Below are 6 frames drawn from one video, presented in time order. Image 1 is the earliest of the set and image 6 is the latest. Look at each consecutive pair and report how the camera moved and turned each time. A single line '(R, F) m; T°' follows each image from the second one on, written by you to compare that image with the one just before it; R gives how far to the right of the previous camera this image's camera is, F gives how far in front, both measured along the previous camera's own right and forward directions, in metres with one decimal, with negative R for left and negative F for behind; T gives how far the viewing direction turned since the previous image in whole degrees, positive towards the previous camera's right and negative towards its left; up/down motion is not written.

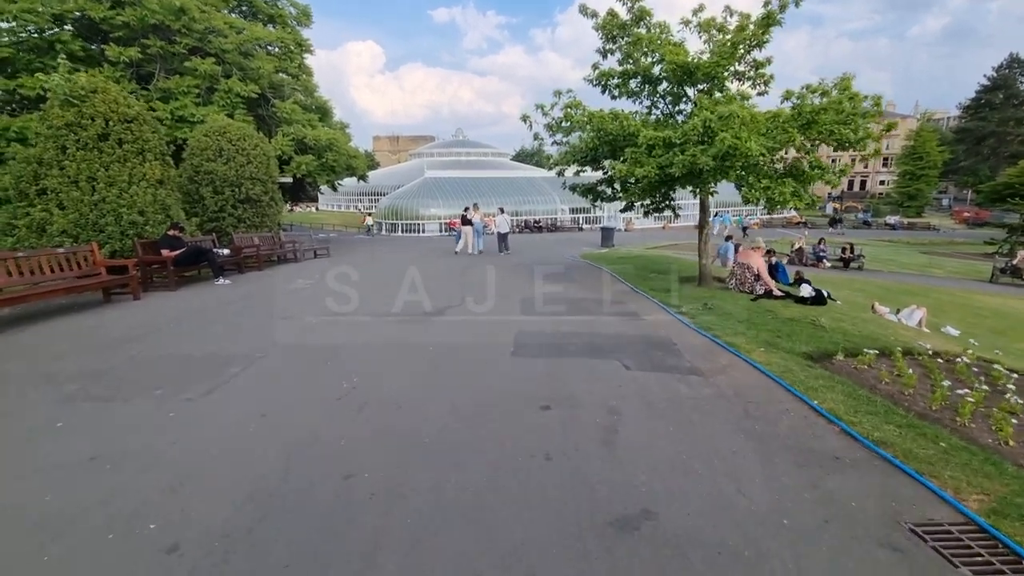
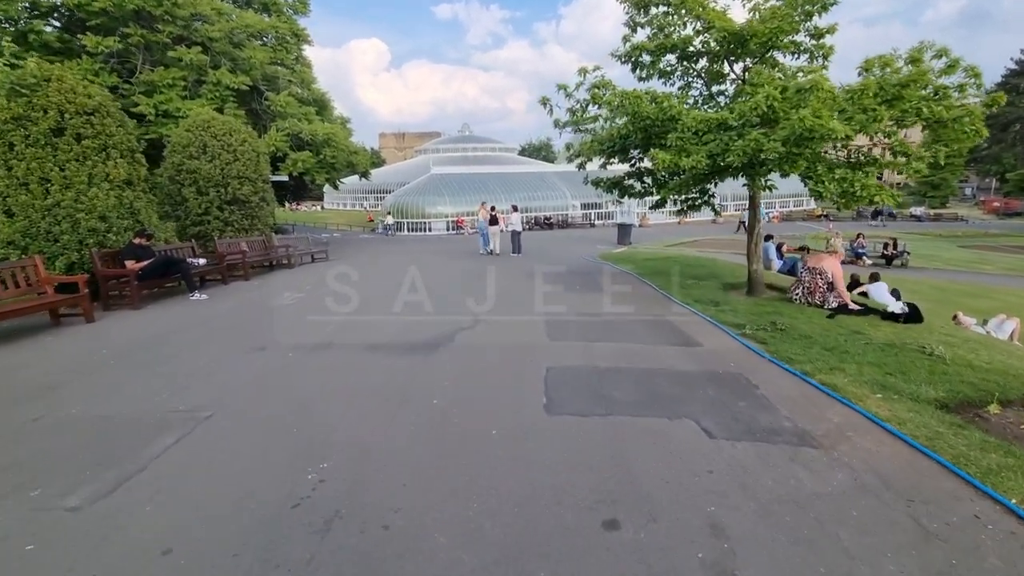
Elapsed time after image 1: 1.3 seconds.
(-0.2, +1.7) m; -1°
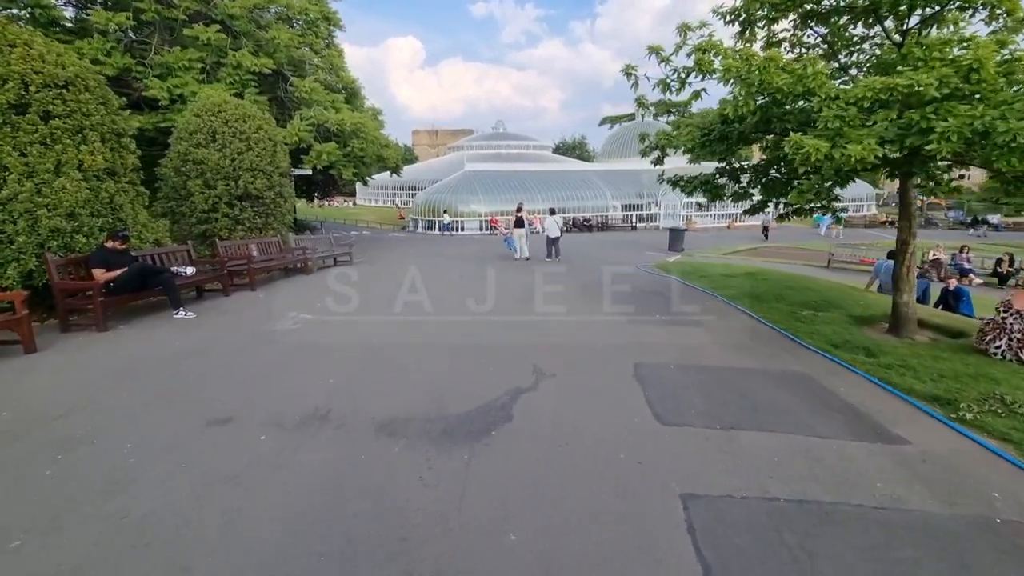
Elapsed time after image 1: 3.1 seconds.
(-0.6, +2.4) m; -3°
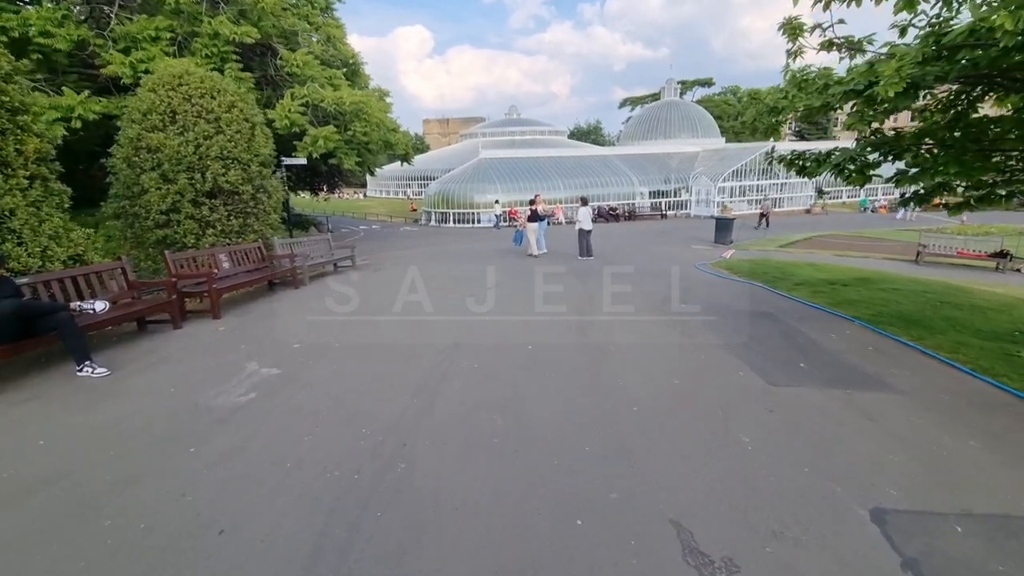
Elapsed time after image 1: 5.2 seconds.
(-0.6, +3.0) m; -2°
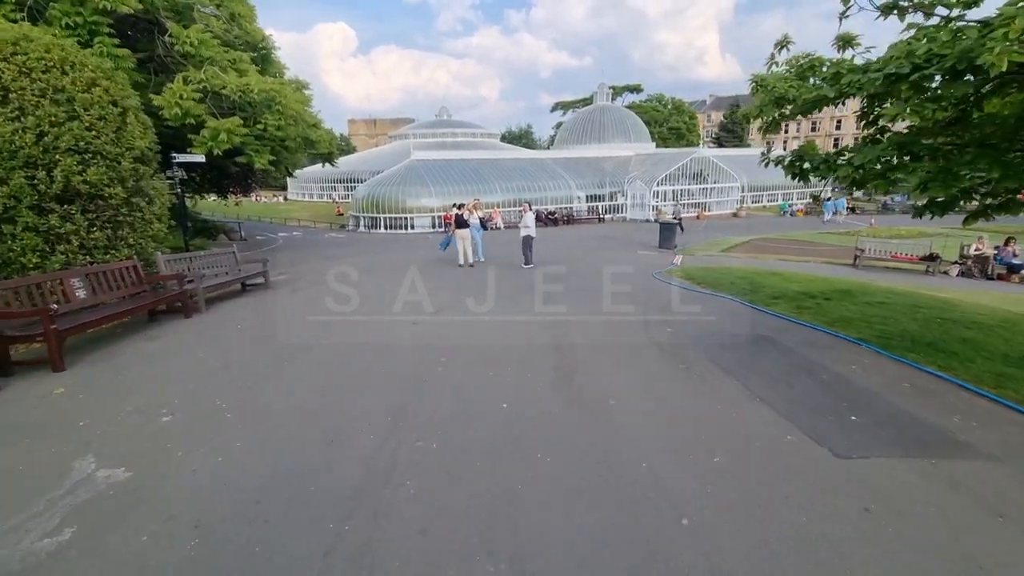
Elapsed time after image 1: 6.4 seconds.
(-0.3, +1.7) m; +8°
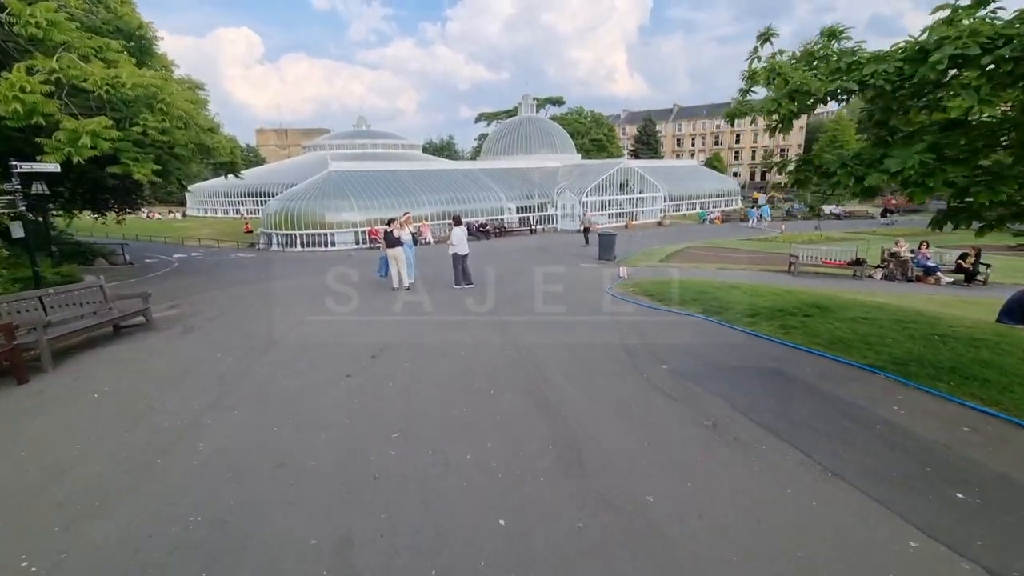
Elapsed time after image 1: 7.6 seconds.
(-0.4, +1.5) m; +9°
